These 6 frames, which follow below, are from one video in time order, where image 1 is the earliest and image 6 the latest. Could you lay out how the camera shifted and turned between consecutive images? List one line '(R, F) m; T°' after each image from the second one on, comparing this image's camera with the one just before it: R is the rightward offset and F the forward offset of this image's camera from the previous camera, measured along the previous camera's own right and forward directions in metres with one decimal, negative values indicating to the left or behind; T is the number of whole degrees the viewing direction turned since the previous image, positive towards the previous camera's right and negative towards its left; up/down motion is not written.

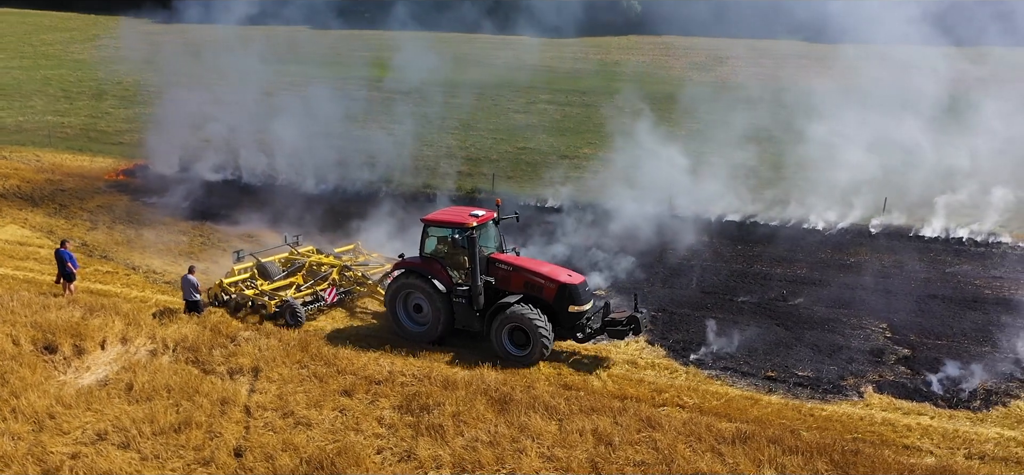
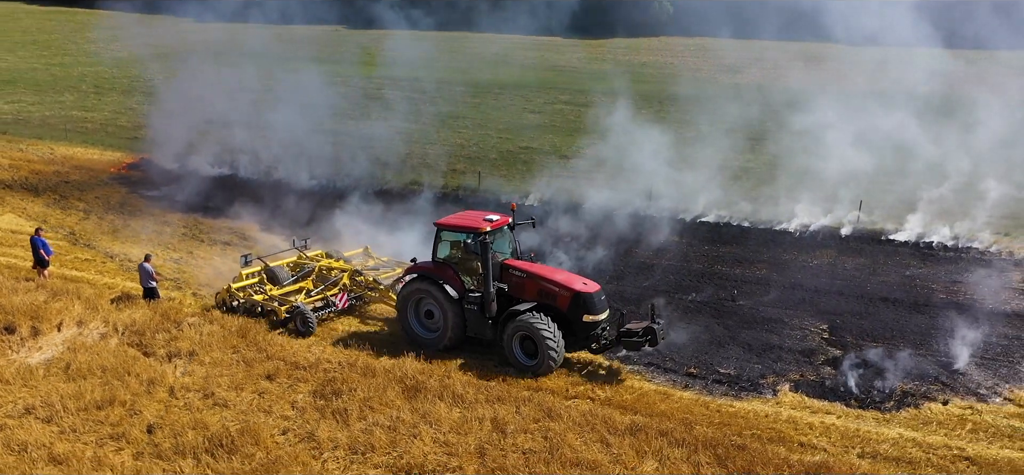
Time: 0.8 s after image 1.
(+0.9, -0.1) m; -3°
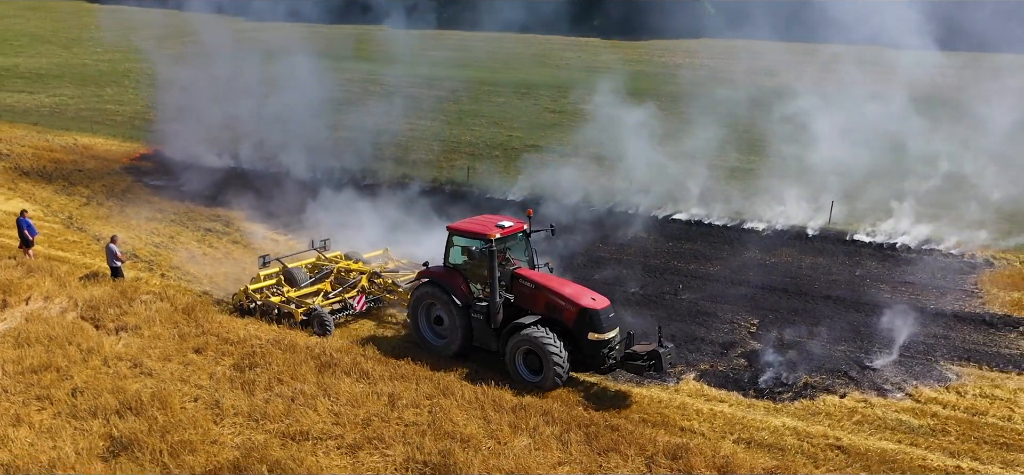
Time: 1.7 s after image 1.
(+1.1, -0.2) m; -4°
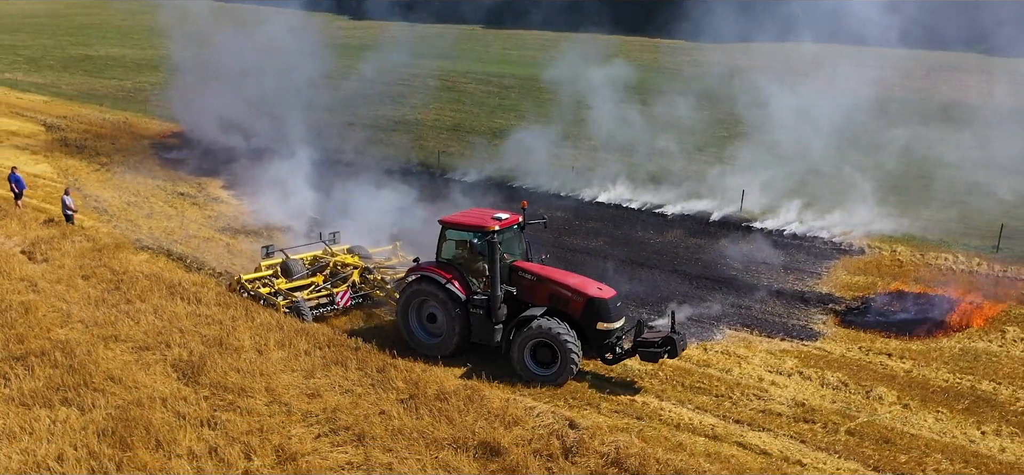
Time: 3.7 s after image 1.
(+2.6, -0.8) m; -8°
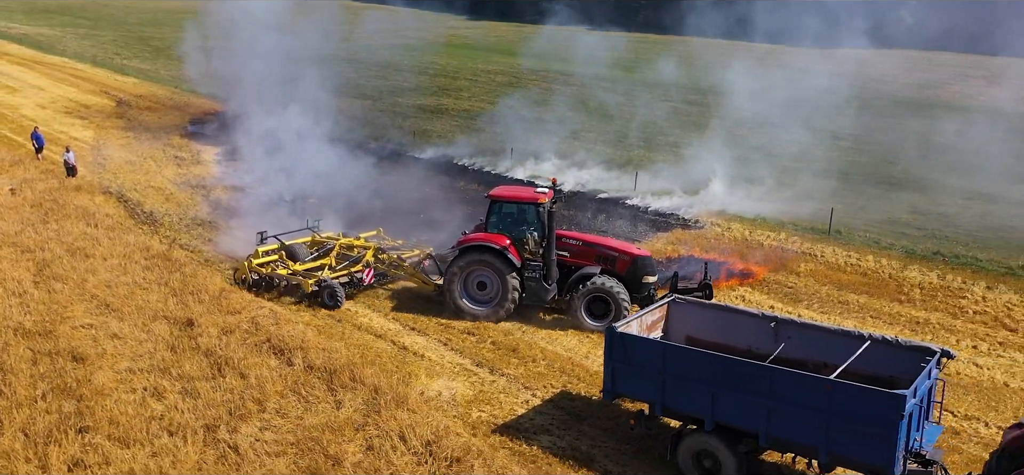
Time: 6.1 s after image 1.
(+3.4, -1.1) m; -9°
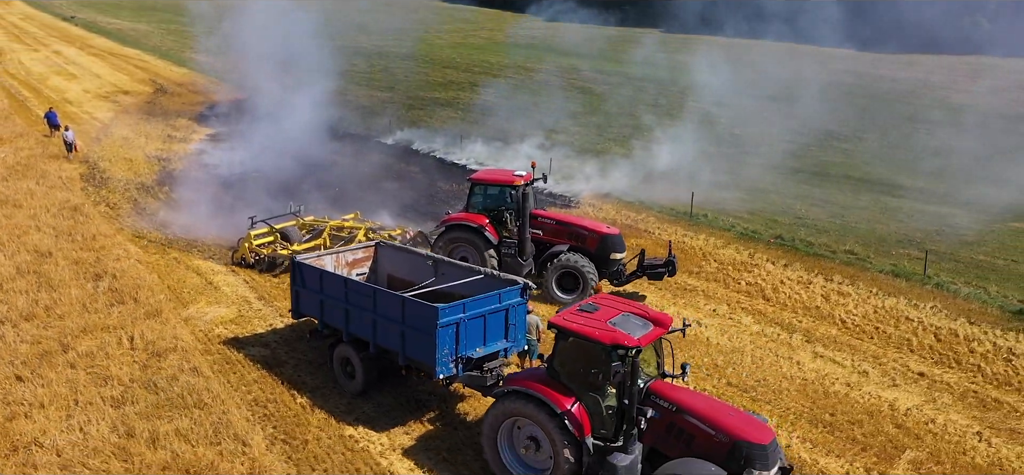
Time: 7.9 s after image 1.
(+2.9, -0.9) m; -7°
